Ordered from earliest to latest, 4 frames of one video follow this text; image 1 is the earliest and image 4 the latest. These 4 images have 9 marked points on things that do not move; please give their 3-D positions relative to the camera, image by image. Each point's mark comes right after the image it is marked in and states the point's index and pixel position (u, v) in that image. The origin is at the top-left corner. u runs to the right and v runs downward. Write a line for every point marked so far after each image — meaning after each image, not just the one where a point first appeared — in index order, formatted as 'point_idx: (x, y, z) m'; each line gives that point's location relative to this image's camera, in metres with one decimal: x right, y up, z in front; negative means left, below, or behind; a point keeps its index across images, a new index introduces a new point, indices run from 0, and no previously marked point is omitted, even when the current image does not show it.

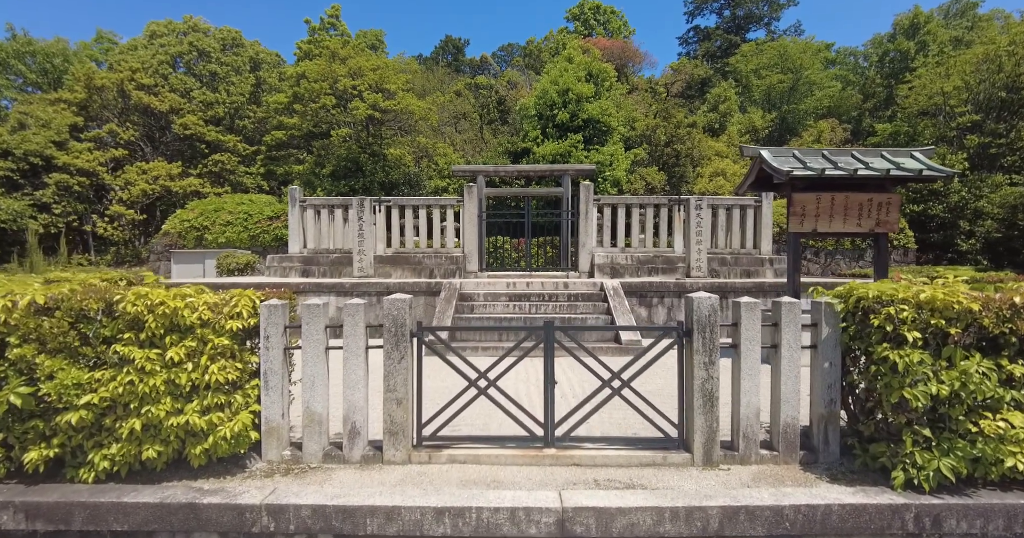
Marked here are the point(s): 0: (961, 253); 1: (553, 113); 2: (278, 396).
0: (+11.0, +0.4, +14.9) m
1: (+1.2, +4.8, +18.2) m
2: (-1.5, -0.8, +3.7) m
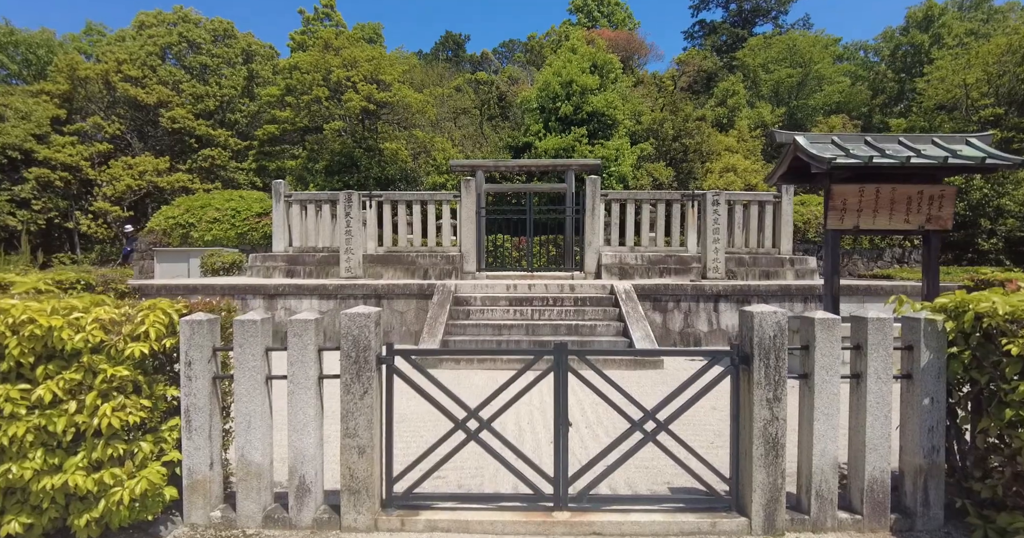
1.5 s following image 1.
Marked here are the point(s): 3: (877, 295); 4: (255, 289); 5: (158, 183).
0: (+11.0, +0.4, +14.0) m
1: (+1.3, +4.8, +17.3) m
2: (-1.5, -0.8, +2.8) m
3: (+5.2, -0.4, +8.6) m
4: (-3.7, -0.3, +8.5) m
5: (-11.8, +2.9, +19.8) m
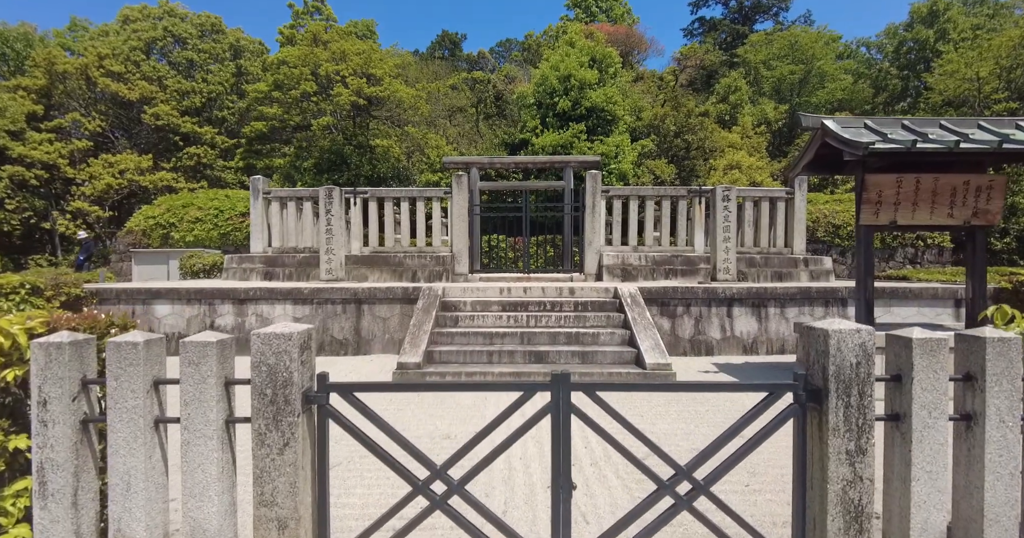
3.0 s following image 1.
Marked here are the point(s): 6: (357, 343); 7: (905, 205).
0: (+10.9, +0.4, +13.3) m
1: (+1.1, +4.7, +16.6) m
2: (-1.5, -0.8, +2.0) m
3: (+5.2, -0.4, +7.8) m
4: (-3.8, -0.3, +7.7) m
5: (-11.9, +2.8, +19.0) m
6: (-2.0, -1.0, +7.7) m
7: (+3.8, +0.6, +5.6) m
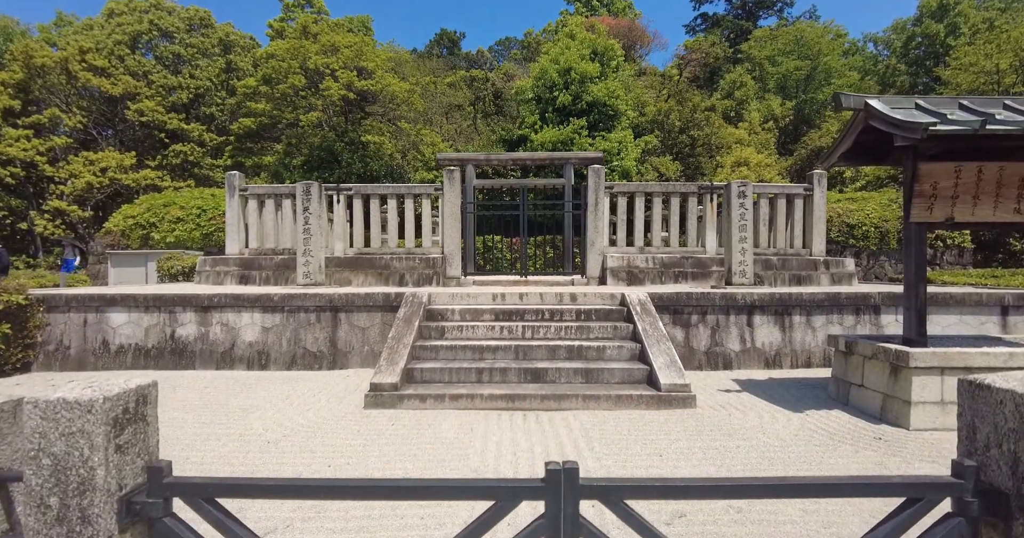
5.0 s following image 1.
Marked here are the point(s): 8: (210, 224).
0: (+10.8, +0.3, +12.4) m
1: (+1.1, +4.7, +15.7) m
2: (-1.6, -0.9, +1.2) m
3: (+5.1, -0.4, +7.0) m
4: (-3.9, -0.4, +6.9) m
5: (-12.0, +2.7, +18.1) m
6: (-2.1, -1.0, +6.9) m
7: (+3.7, +0.6, +4.8) m
8: (-7.4, +1.1, +14.4) m
